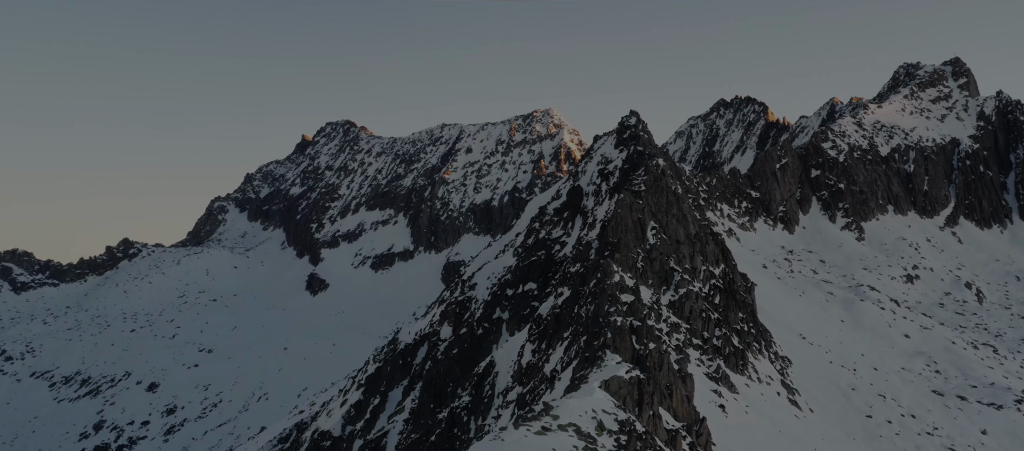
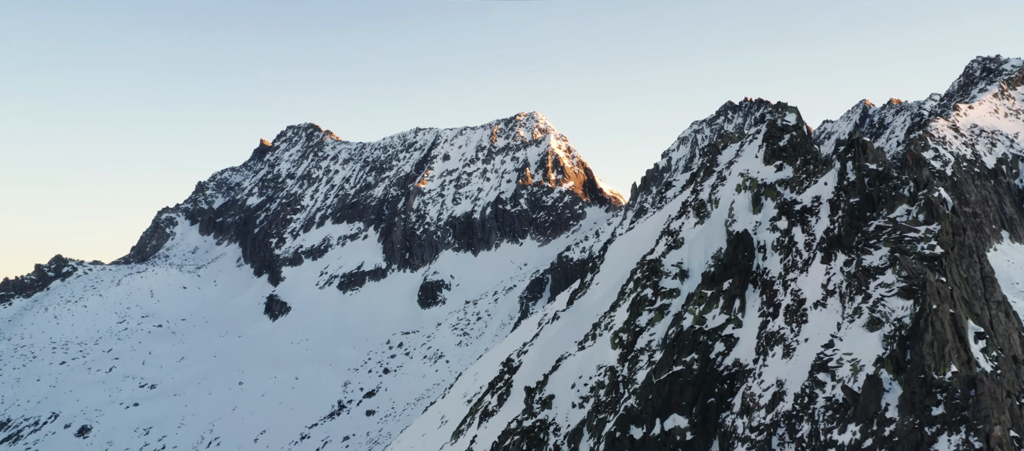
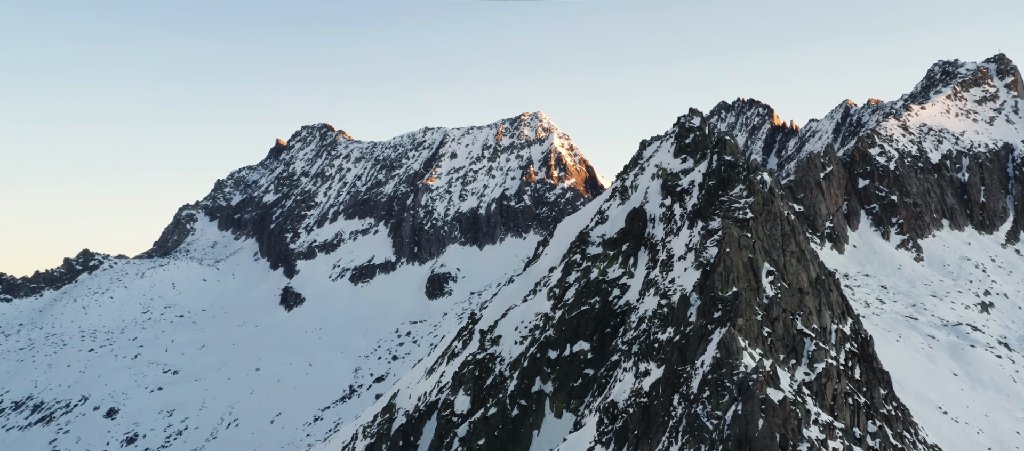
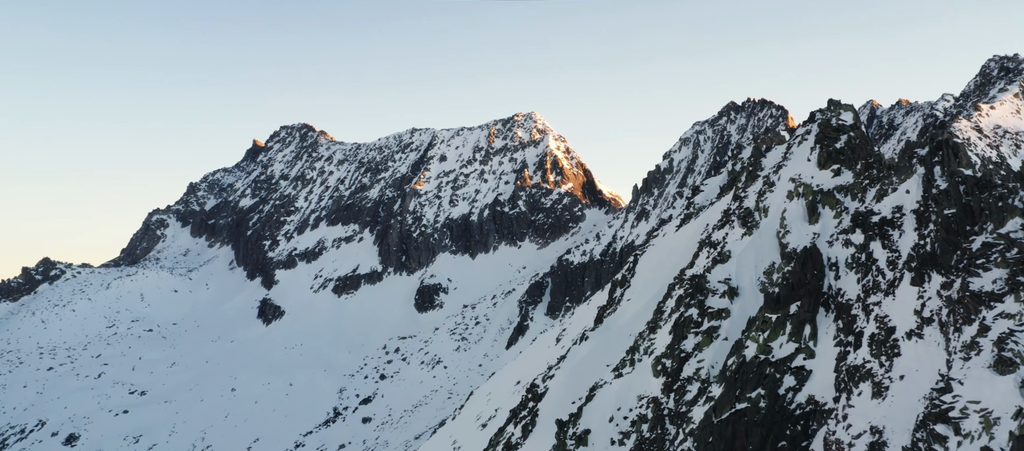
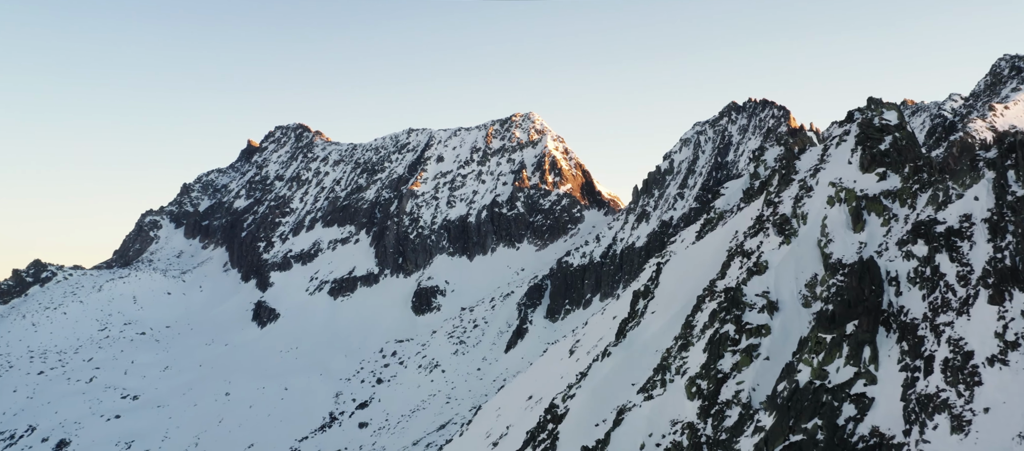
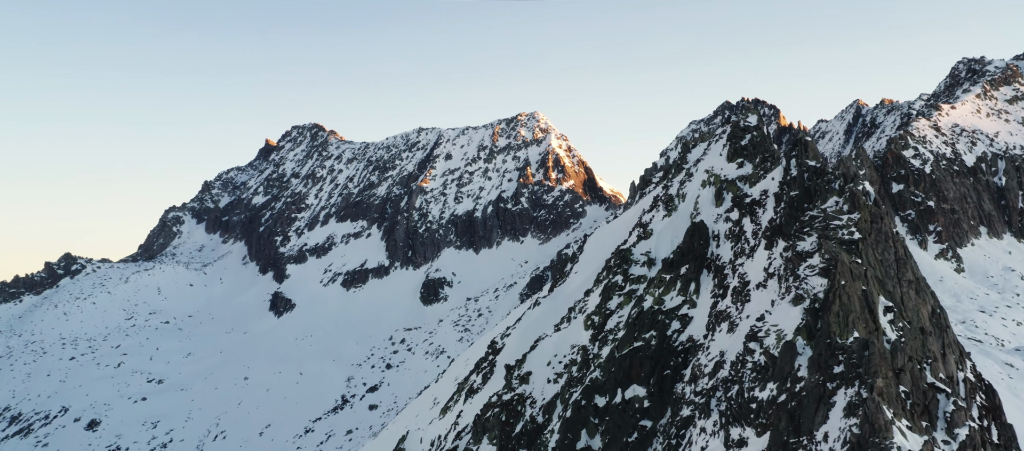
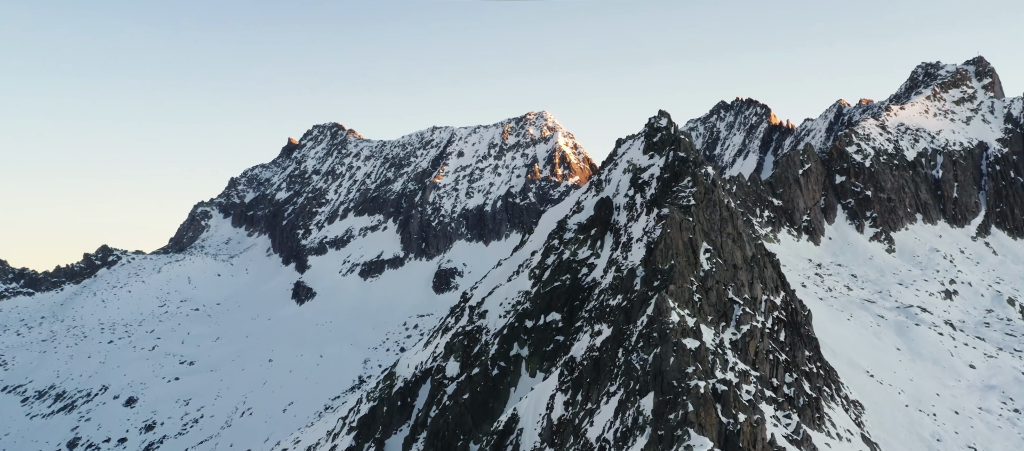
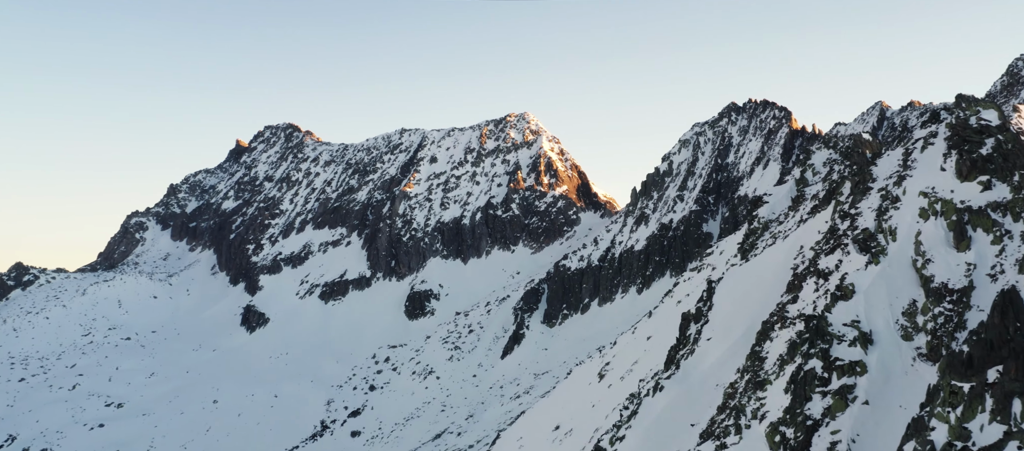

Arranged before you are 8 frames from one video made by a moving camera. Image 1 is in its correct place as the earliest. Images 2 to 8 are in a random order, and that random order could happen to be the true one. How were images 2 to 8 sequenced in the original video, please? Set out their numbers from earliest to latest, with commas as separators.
7, 3, 6, 2, 4, 5, 8
